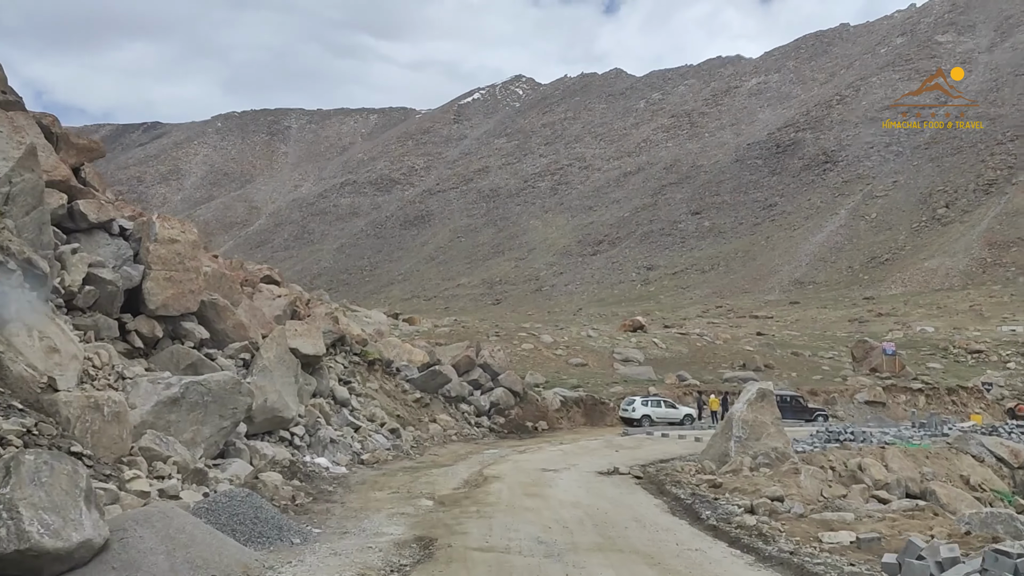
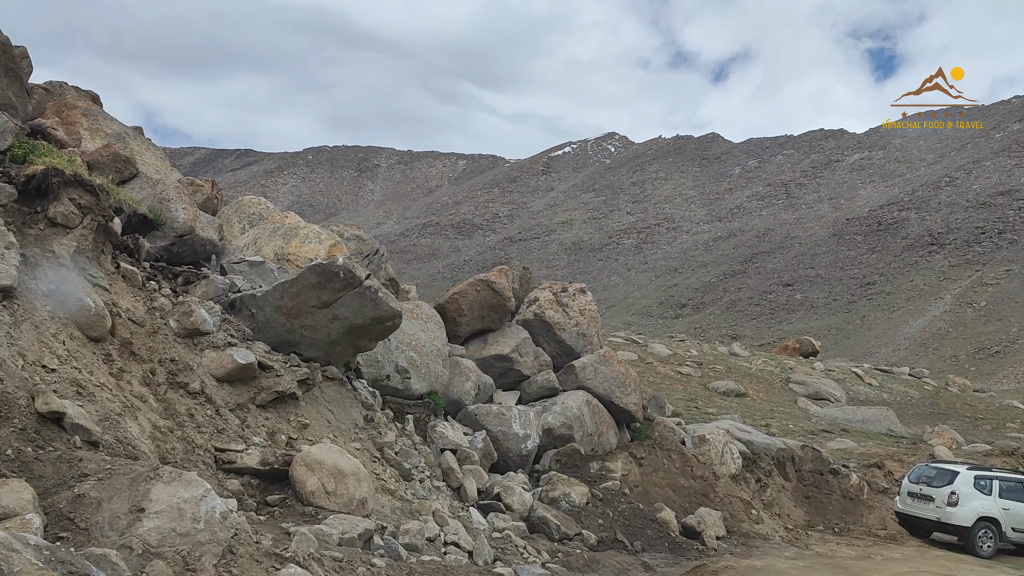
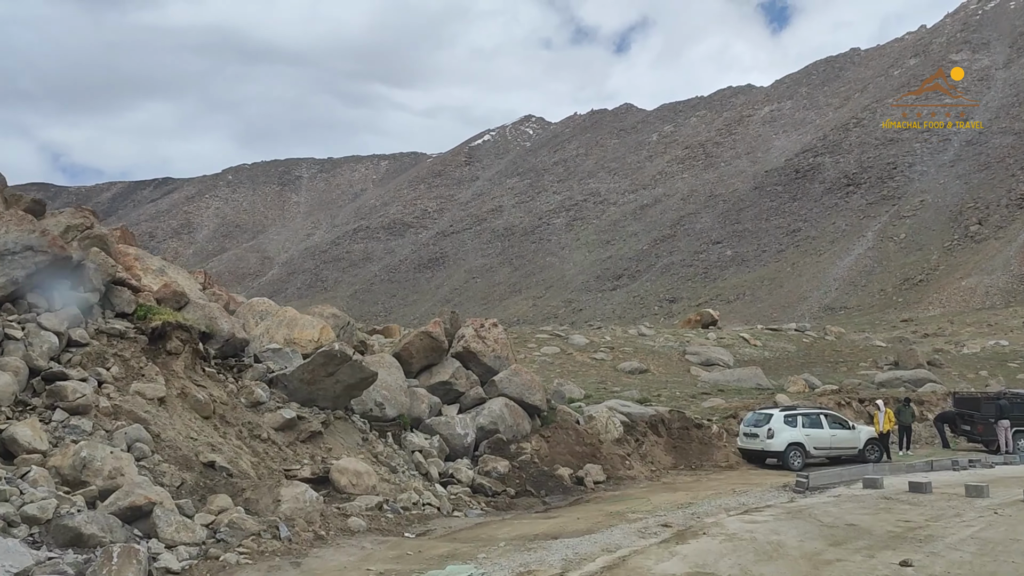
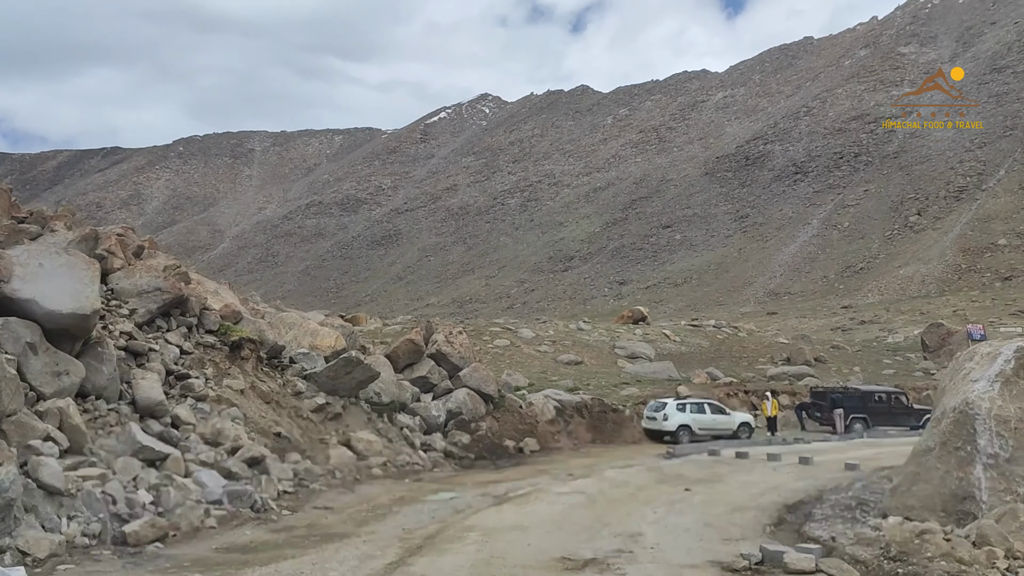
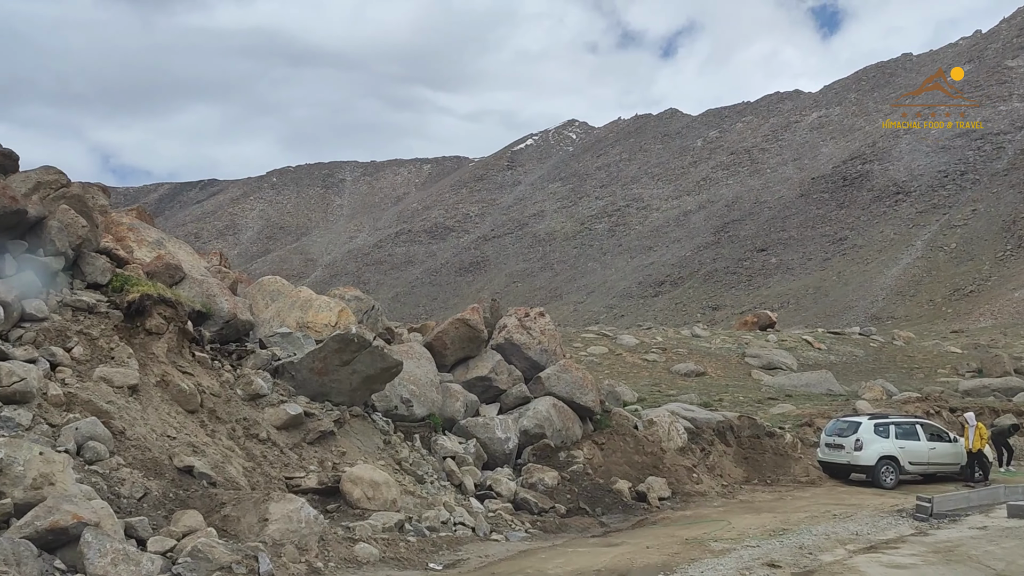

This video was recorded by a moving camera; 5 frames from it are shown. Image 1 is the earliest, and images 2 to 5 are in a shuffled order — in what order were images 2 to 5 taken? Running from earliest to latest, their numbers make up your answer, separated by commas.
4, 3, 5, 2
